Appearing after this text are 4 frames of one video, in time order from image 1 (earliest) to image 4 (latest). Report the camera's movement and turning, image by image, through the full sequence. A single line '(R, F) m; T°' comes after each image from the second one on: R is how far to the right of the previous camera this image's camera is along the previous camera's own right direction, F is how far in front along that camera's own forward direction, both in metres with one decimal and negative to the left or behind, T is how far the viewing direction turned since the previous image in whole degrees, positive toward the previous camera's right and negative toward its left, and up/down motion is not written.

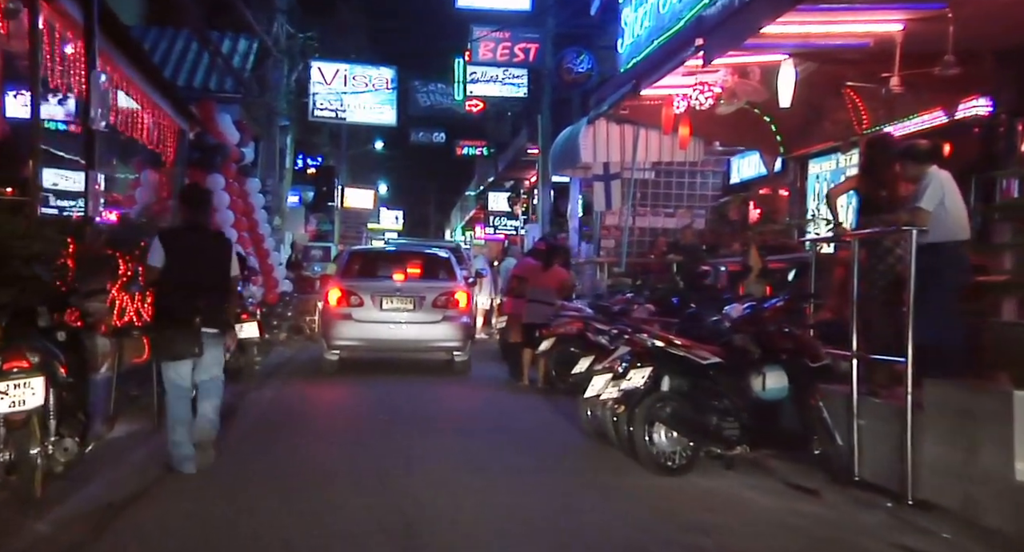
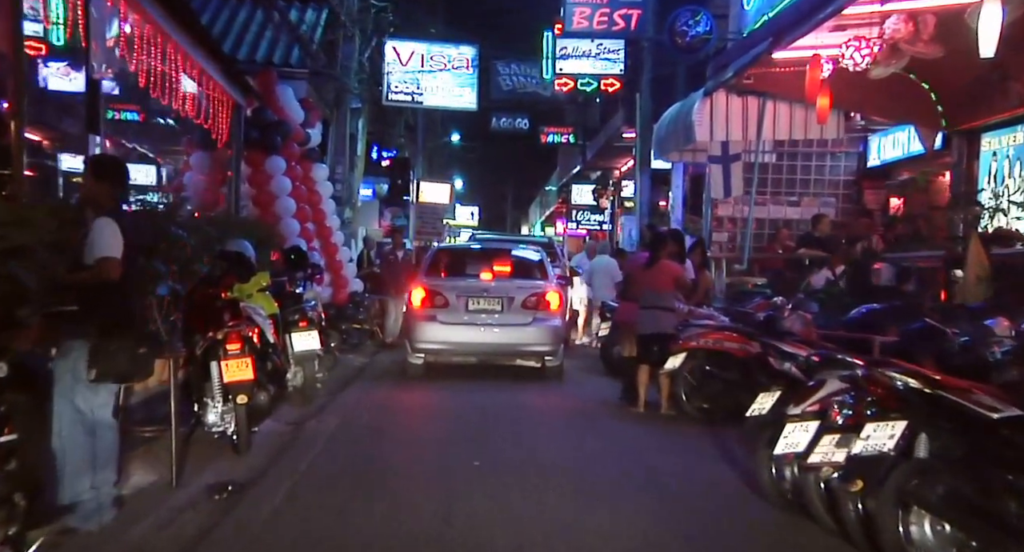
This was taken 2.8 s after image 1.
(-0.4, +2.4) m; -4°
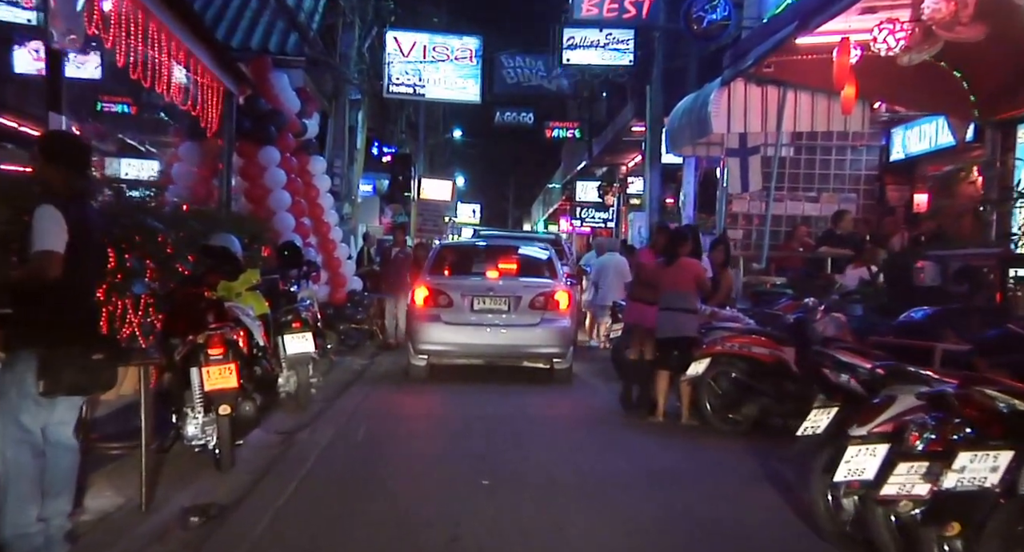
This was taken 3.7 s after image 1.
(-0.1, +0.8) m; 0°
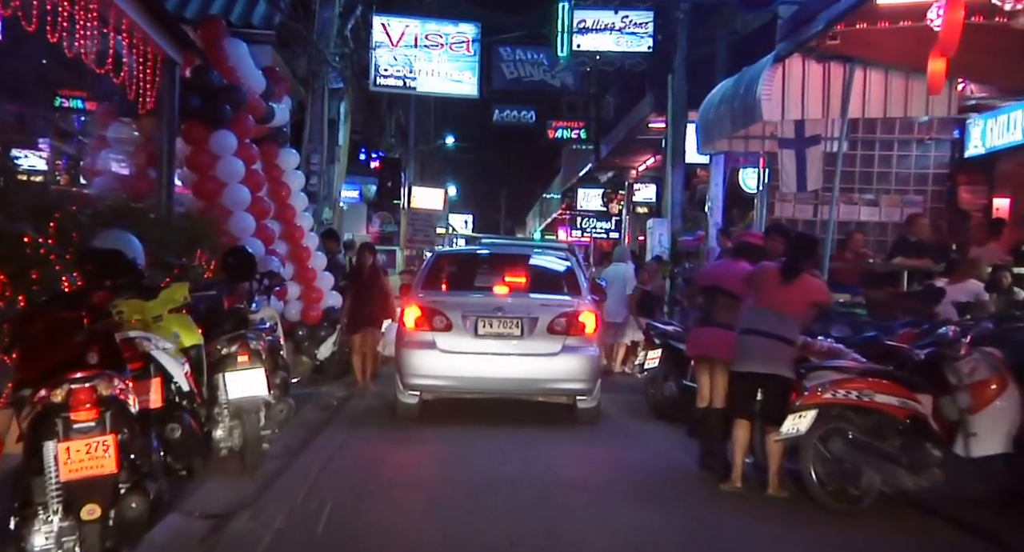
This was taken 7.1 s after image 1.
(-0.2, +2.6) m; +1°
